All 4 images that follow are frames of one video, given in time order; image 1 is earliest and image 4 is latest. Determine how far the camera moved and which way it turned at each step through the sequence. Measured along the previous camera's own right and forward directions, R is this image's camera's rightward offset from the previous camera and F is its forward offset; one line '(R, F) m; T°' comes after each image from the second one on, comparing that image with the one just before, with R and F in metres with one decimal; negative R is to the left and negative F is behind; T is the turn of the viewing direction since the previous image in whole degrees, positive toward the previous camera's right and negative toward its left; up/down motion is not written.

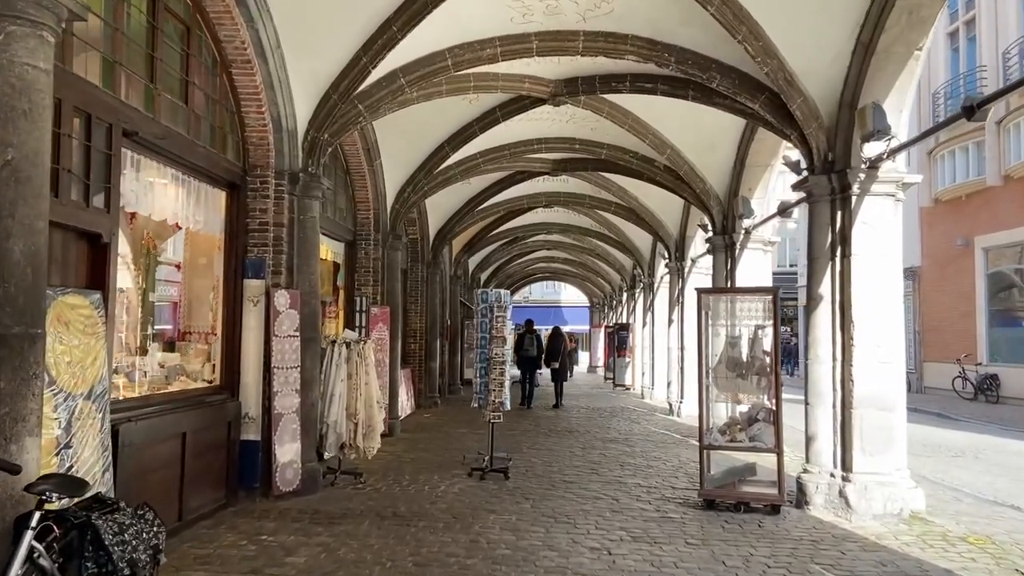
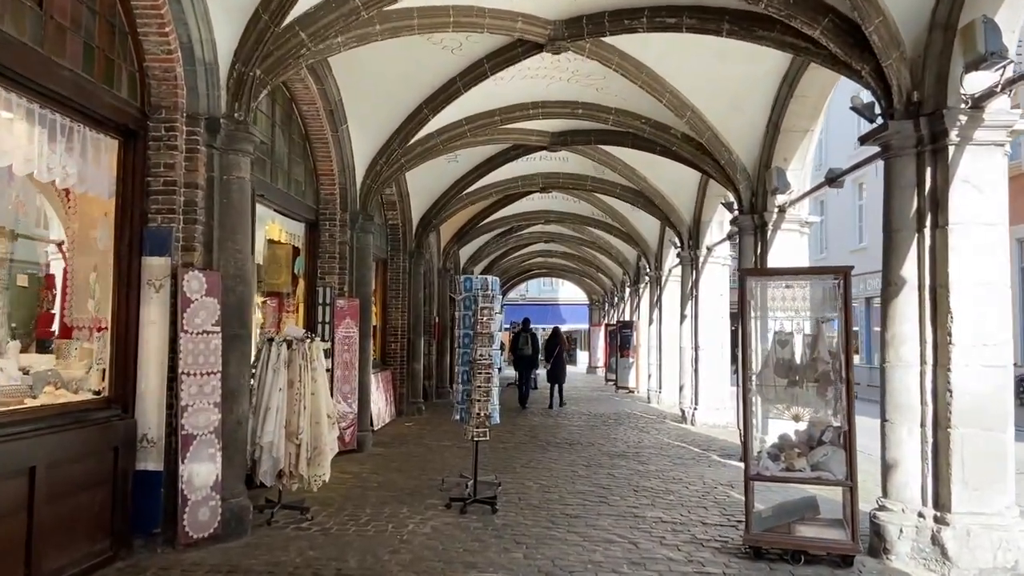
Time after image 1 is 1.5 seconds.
(+0.1, +1.6) m; 0°
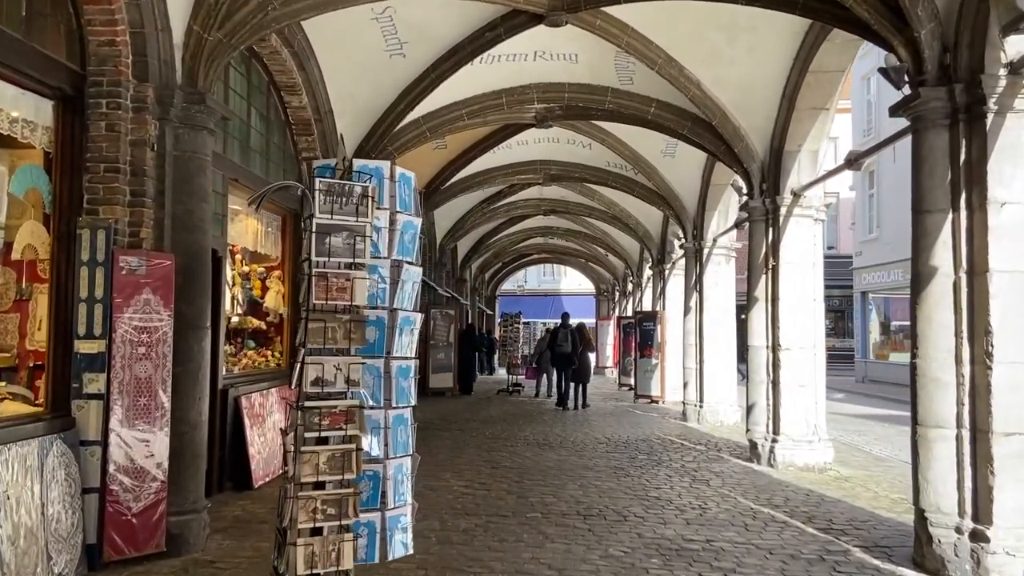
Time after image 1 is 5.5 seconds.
(+0.2, +4.4) m; 0°
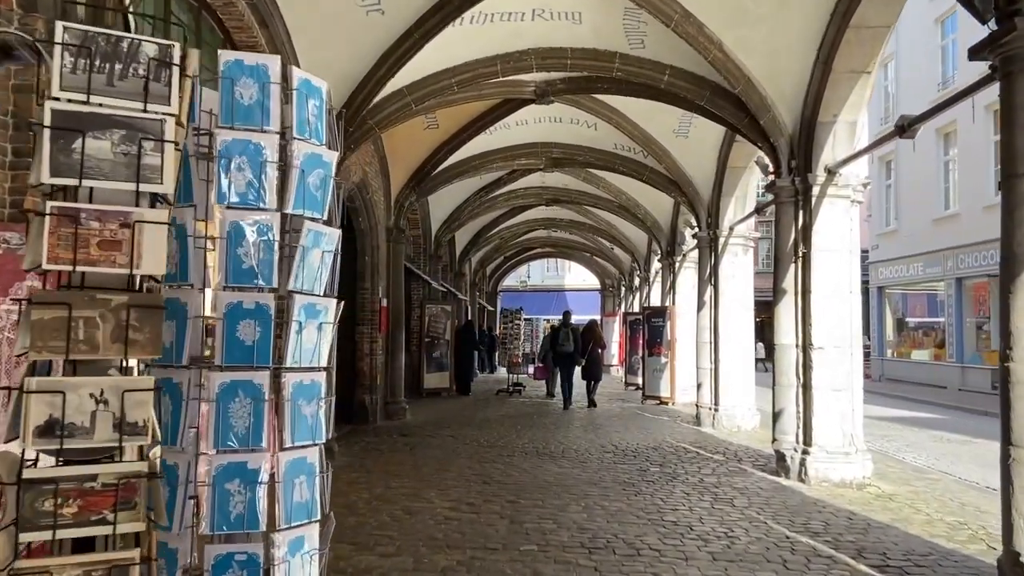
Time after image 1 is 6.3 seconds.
(+0.1, +1.0) m; 0°
